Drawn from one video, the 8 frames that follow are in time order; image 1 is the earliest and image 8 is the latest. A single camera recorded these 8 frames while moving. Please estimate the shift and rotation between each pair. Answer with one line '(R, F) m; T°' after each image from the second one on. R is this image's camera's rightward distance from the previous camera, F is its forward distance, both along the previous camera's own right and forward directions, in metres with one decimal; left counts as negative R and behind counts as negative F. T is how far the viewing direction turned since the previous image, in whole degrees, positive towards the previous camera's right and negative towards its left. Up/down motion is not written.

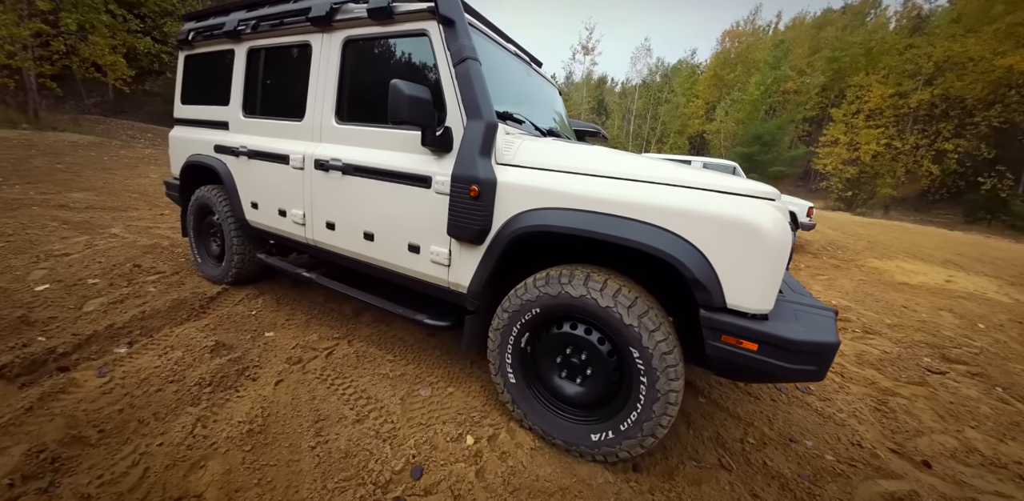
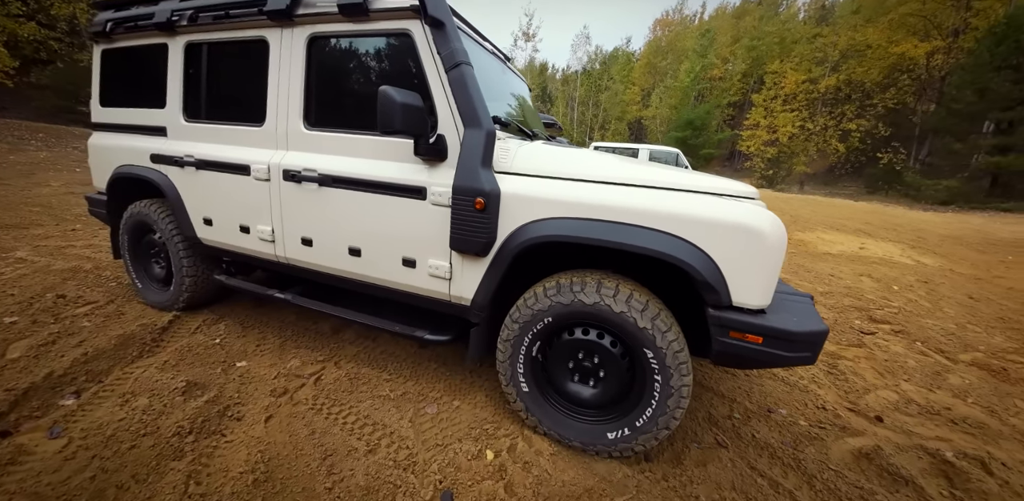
(-0.3, +0.1) m; +8°
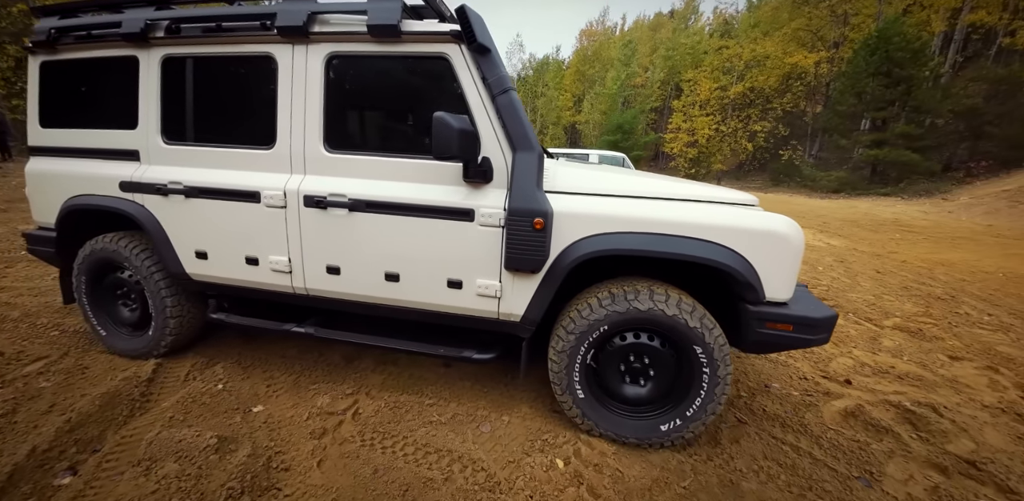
(-0.6, 0.0) m; +9°
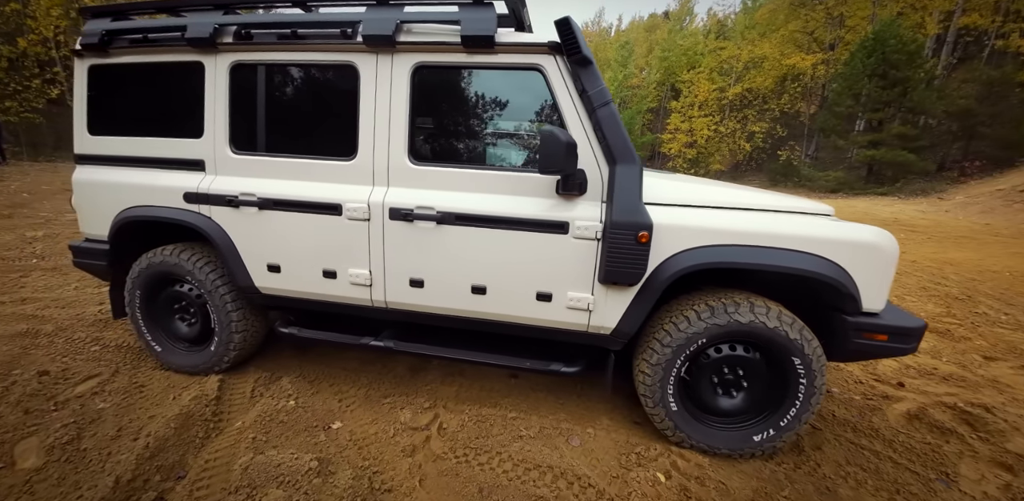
(-0.6, 0.0) m; +2°
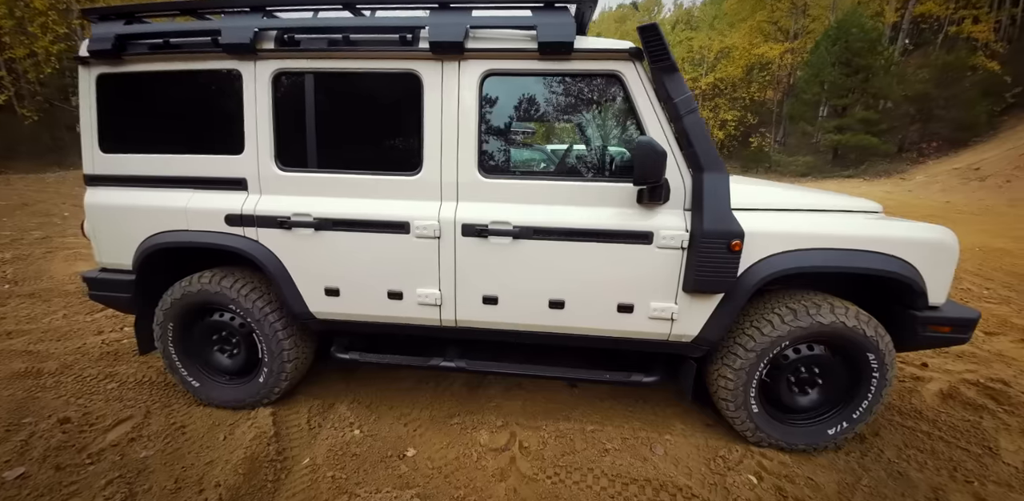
(-0.6, +0.1) m; +4°
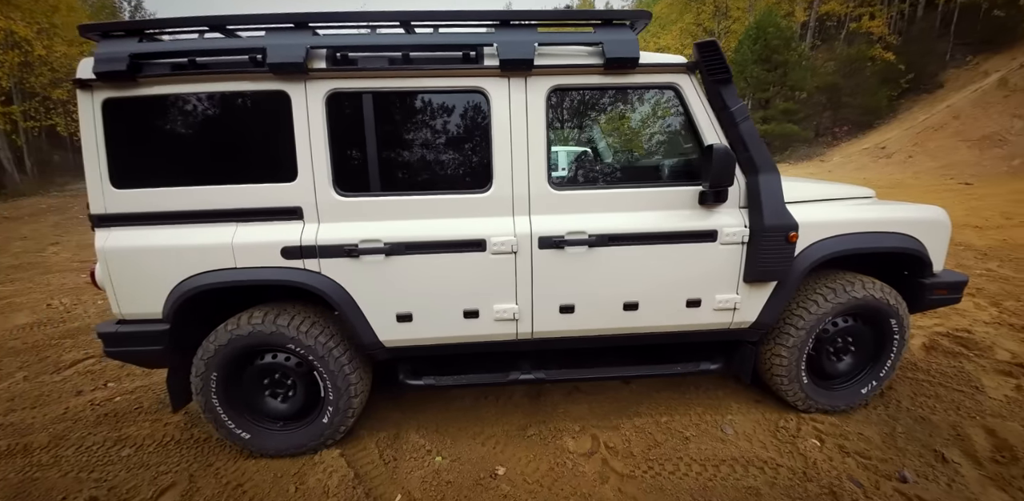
(-0.7, 0.0) m; +8°
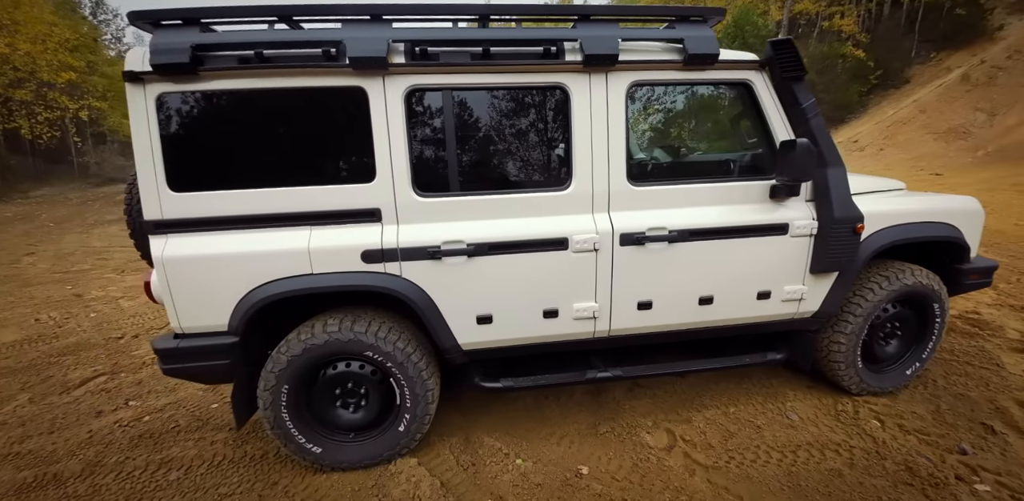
(-0.6, 0.0) m; +4°
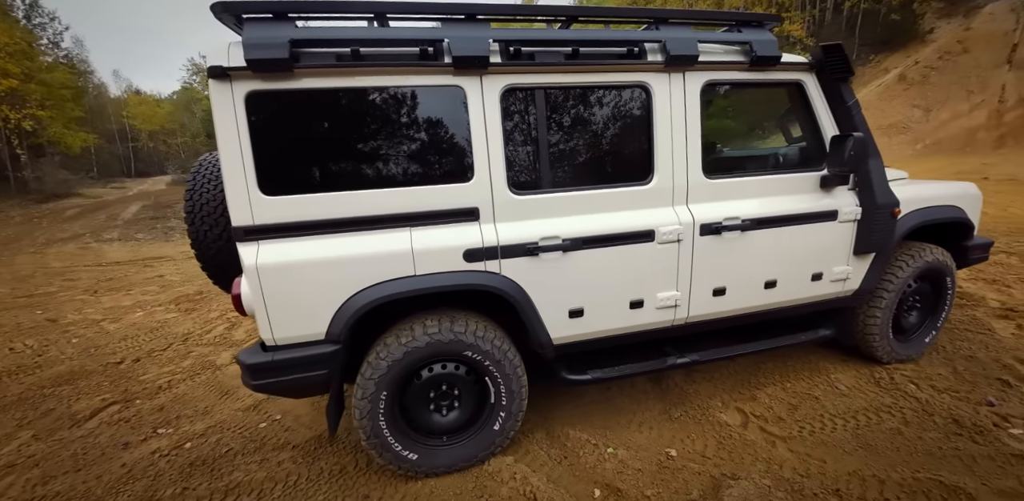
(-0.7, 0.0) m; +5°
